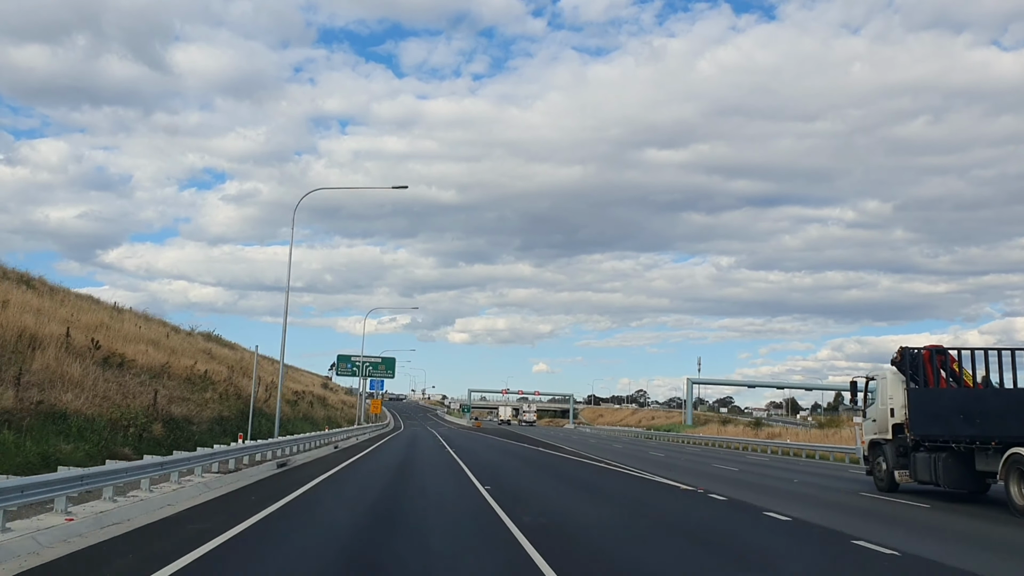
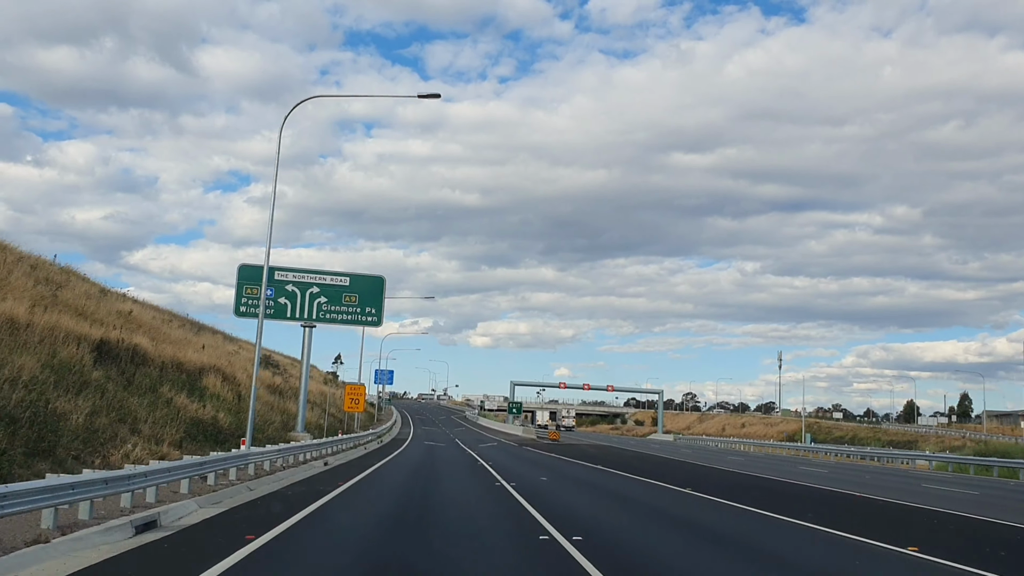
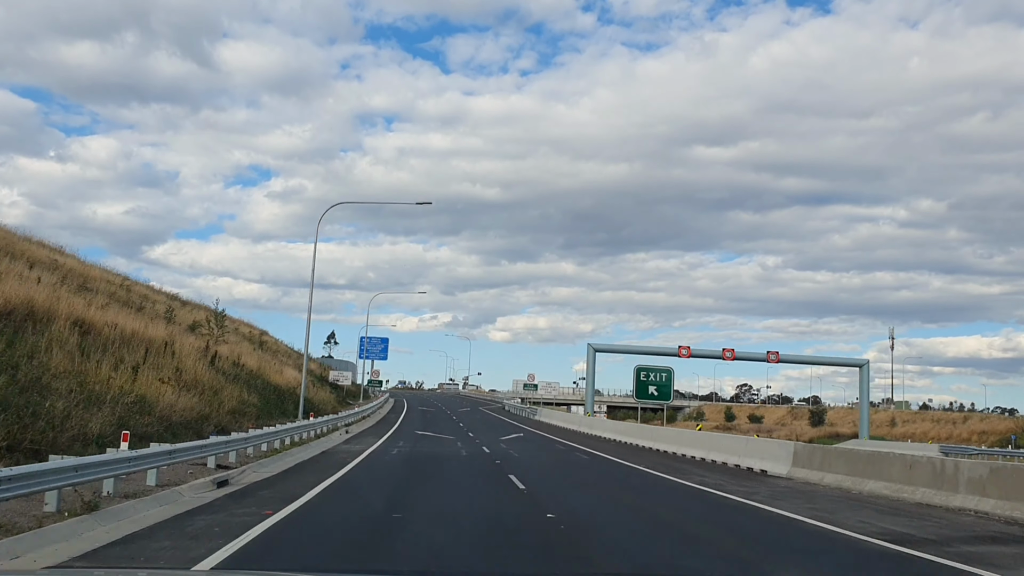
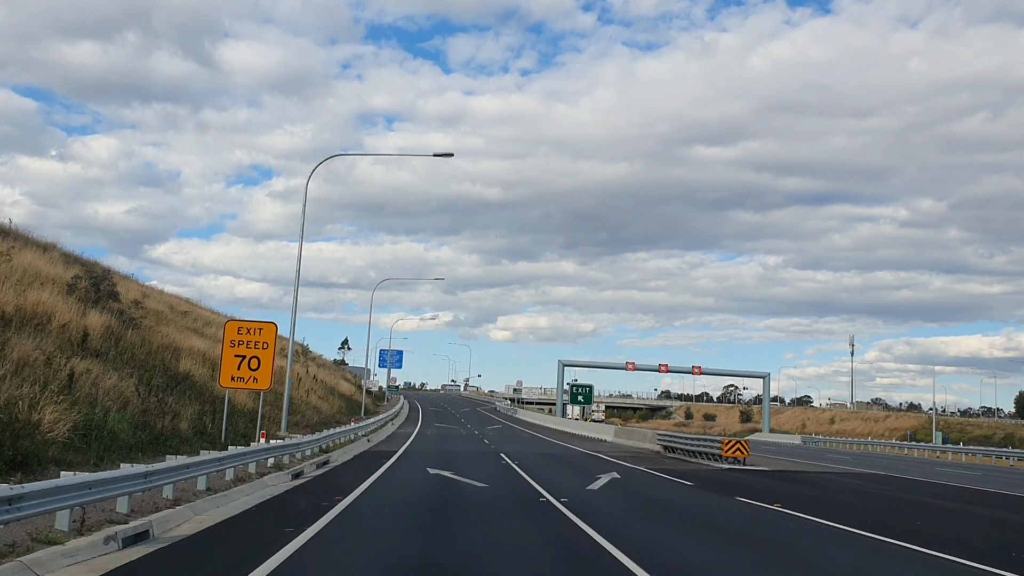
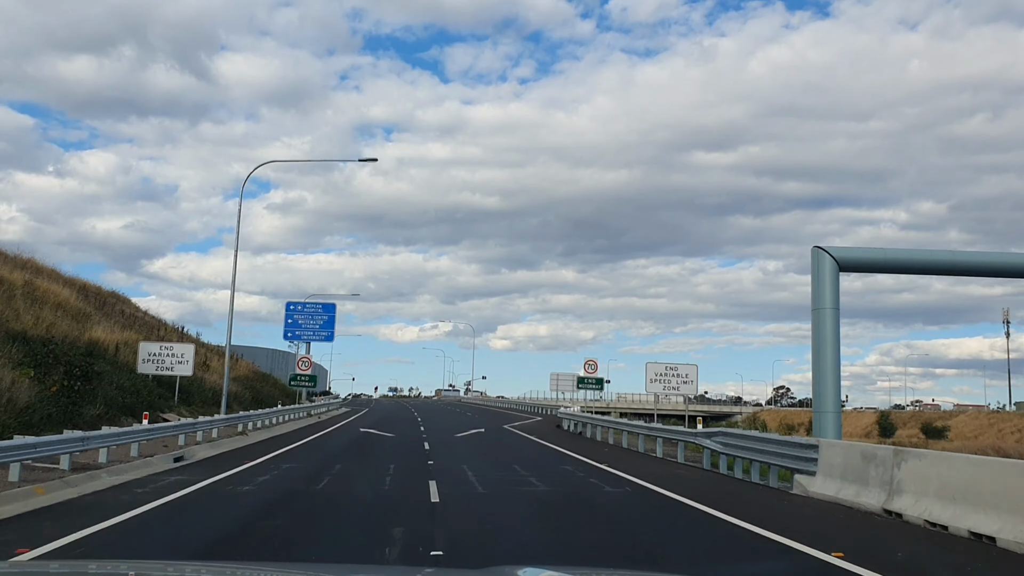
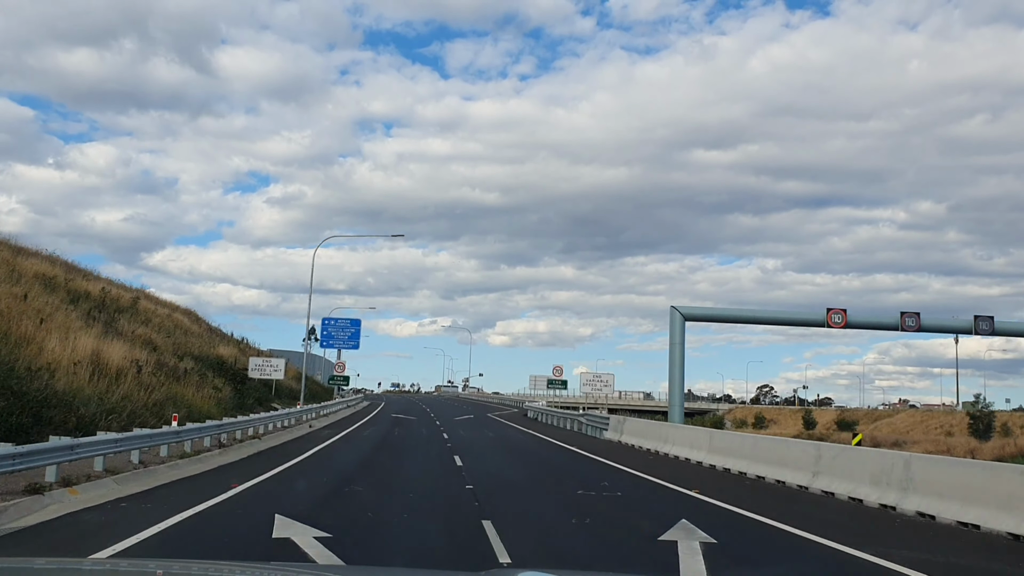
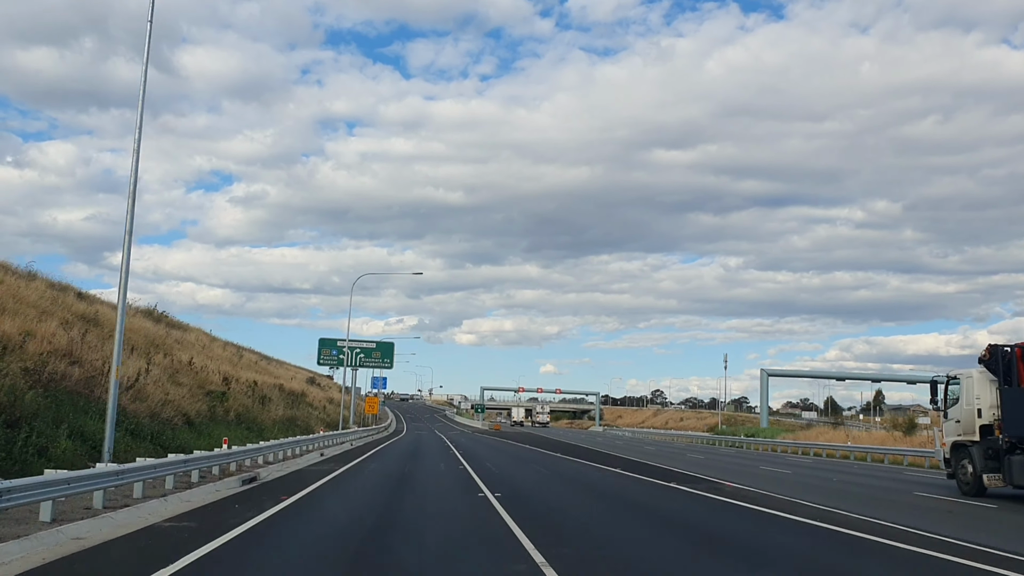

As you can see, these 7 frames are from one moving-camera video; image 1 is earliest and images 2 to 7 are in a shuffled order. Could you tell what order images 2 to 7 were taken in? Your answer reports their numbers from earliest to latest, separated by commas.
7, 2, 4, 3, 6, 5
